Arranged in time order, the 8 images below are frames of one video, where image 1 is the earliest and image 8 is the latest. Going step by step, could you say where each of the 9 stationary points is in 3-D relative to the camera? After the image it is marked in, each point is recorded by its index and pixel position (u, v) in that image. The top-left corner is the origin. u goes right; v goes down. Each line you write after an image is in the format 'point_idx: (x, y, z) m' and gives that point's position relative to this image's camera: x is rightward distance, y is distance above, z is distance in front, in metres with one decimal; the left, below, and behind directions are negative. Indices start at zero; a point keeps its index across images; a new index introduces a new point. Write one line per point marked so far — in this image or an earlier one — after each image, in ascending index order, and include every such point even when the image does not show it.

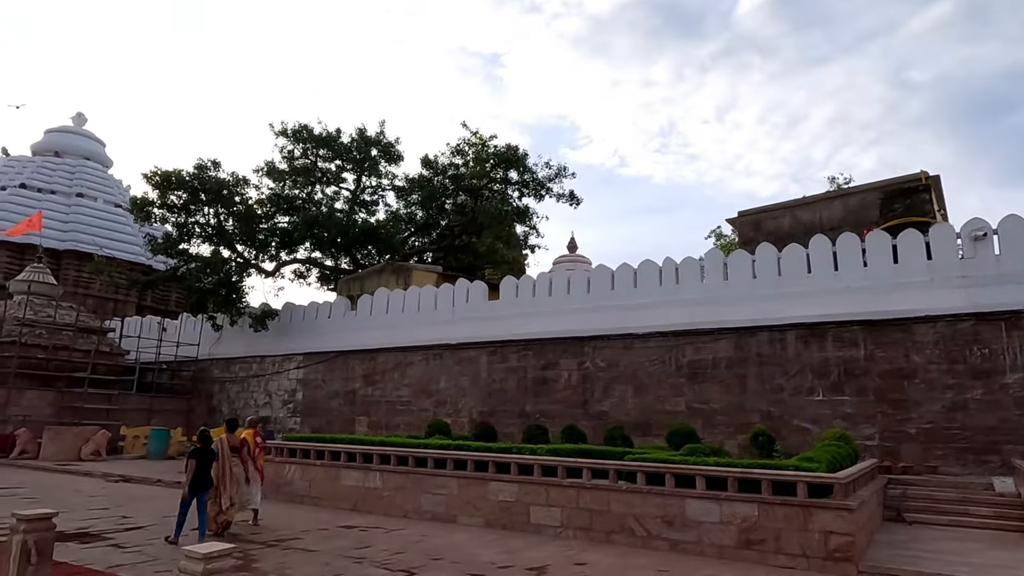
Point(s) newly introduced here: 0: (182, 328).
0: (-9.1, -1.1, +18.3) m
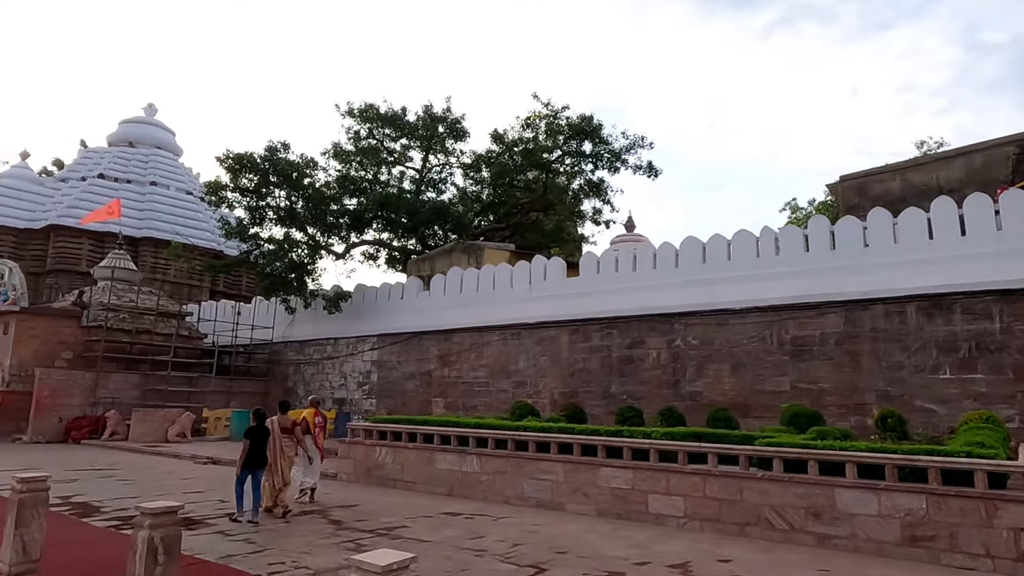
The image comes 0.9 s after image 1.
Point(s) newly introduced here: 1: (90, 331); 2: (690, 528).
0: (-7.1, -0.6, +18.5) m
1: (-9.7, -1.0, +15.3) m
2: (+1.5, -2.0, +5.6) m
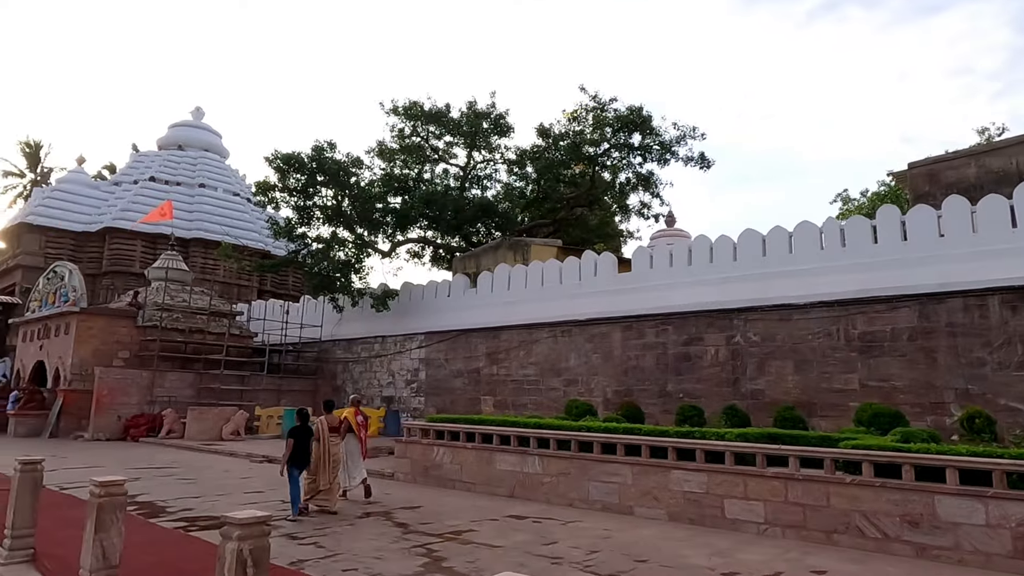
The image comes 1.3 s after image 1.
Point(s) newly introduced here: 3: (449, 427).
0: (-5.8, -0.6, +18.6) m
1: (-8.6, -1.0, +15.6) m
2: (+2.1, -2.0, +5.3) m
3: (-0.7, -1.6, +7.9) m
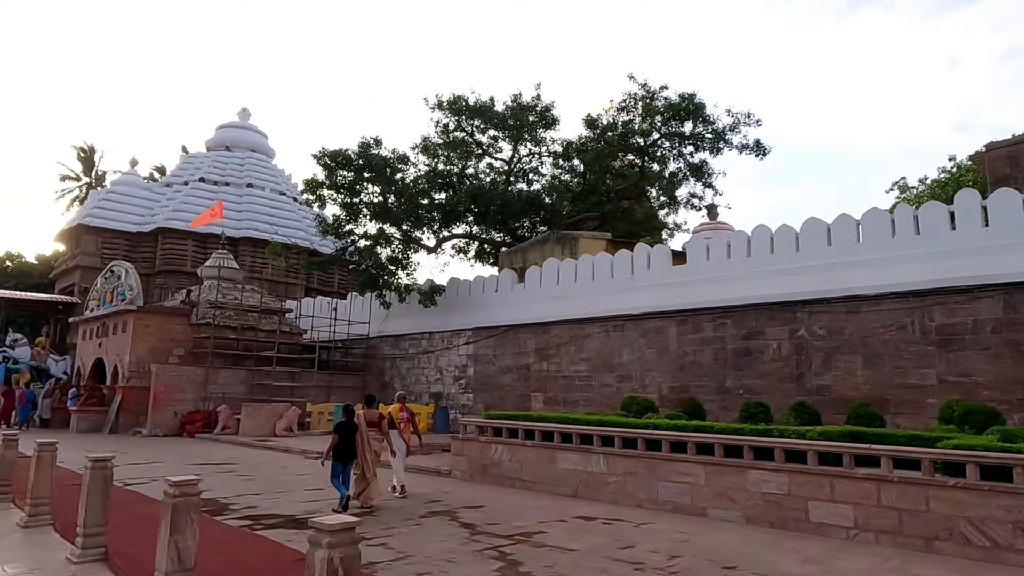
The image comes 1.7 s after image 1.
0: (-4.5, -0.5, +18.7) m
1: (-7.4, -1.0, +15.8) m
2: (+2.6, -1.9, +4.9) m
3: (0.0, -1.6, +7.7) m
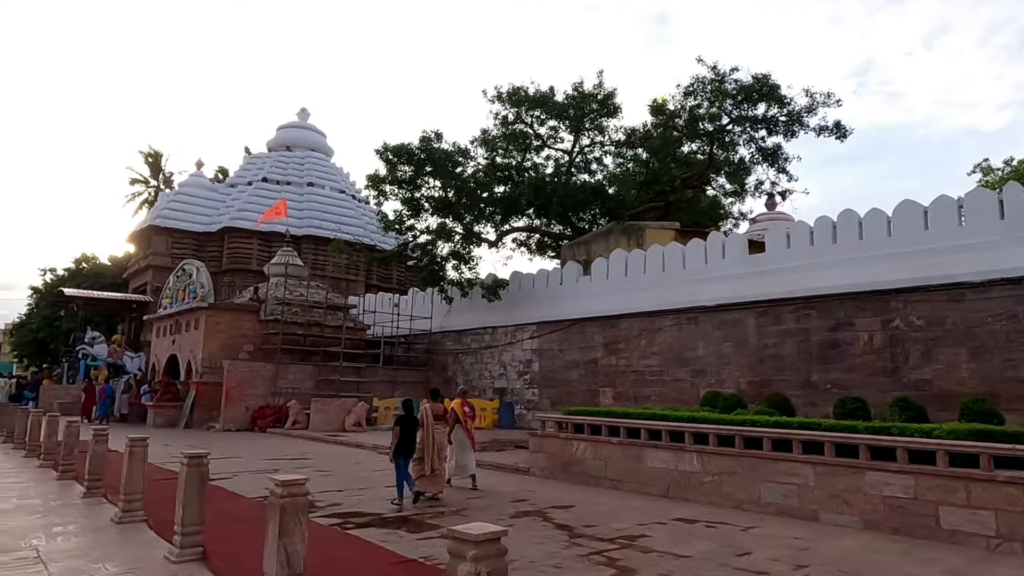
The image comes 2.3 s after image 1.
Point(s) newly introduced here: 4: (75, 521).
0: (-2.8, -0.4, +18.7) m
1: (-5.9, -0.9, +16.1) m
2: (+3.3, -1.8, +4.5) m
3: (+0.9, -1.5, +7.4) m
4: (-3.3, -1.8, +5.1) m
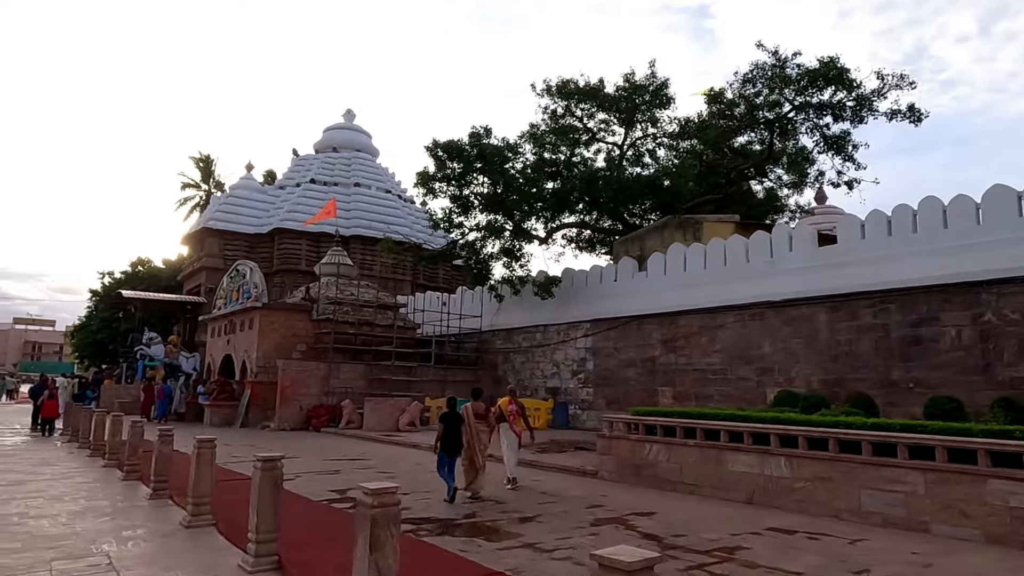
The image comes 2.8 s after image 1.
0: (-1.4, -0.4, +18.5) m
1: (-4.6, -0.9, +16.1) m
2: (+3.8, -1.7, +3.9) m
3: (+1.6, -1.4, +7.0) m
4: (-2.7, -1.7, +4.9) m
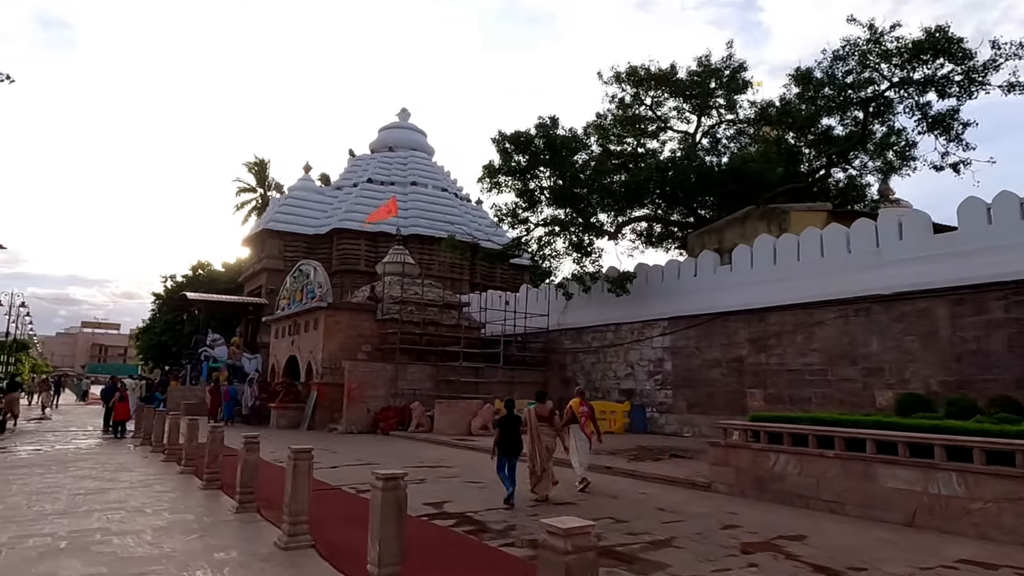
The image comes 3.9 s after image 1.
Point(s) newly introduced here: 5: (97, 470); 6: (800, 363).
0: (+0.4, -0.3, +17.9) m
1: (-3.0, -0.9, +15.7) m
2: (+4.7, -1.5, +3.0) m
3: (+2.6, -1.3, +6.2) m
4: (-1.8, -1.7, +4.4) m
5: (-4.8, -2.1, +7.6) m
6: (+5.0, -1.3, +11.5) m
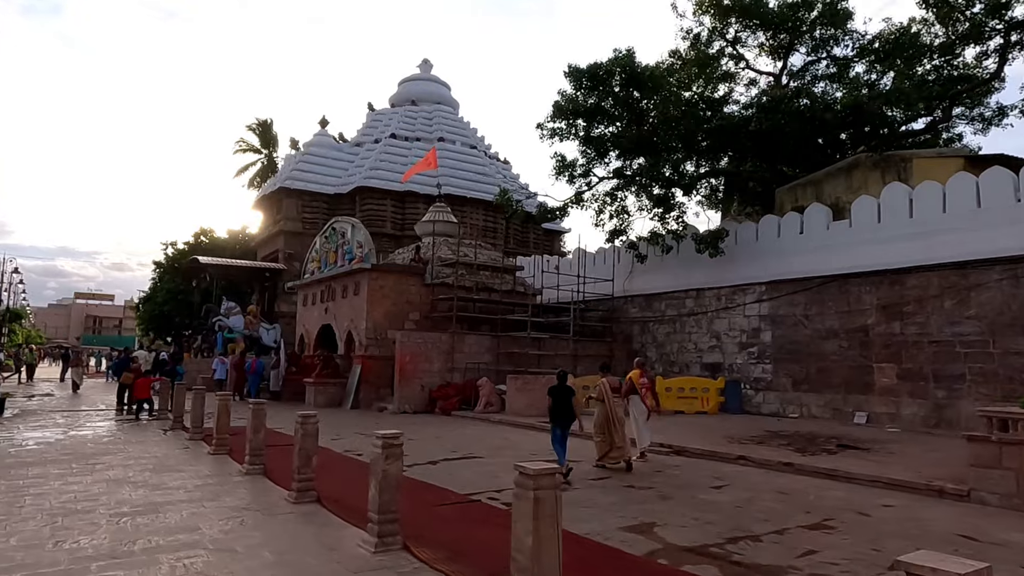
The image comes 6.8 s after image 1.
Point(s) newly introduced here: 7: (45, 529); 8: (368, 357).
0: (+1.8, +0.6, +16.0) m
1: (-1.6, 0.0, +13.8) m
2: (+6.2, -1.3, +1.2) m
3: (+4.1, -0.9, +4.4) m
4: (-0.3, -1.3, +2.6) m
5: (-3.3, -1.6, +5.8) m
6: (+6.4, -0.6, +9.7) m
7: (-2.7, -1.4, +3.9) m
8: (-2.8, -1.3, +12.9) m
